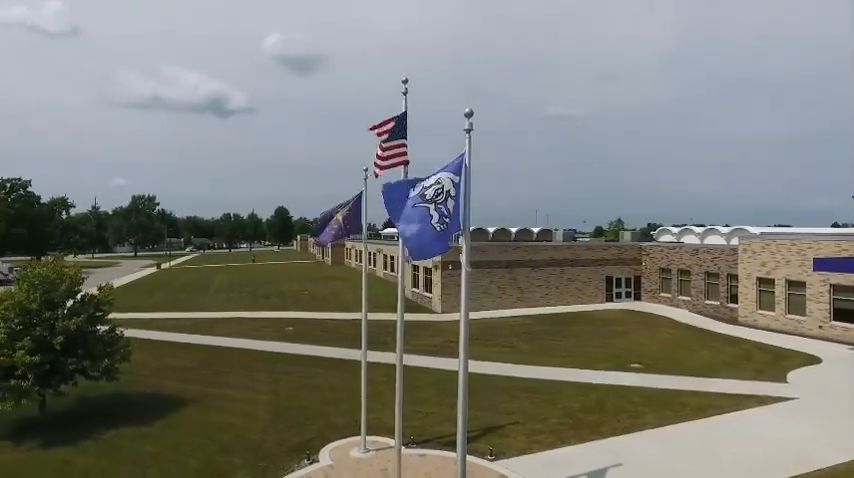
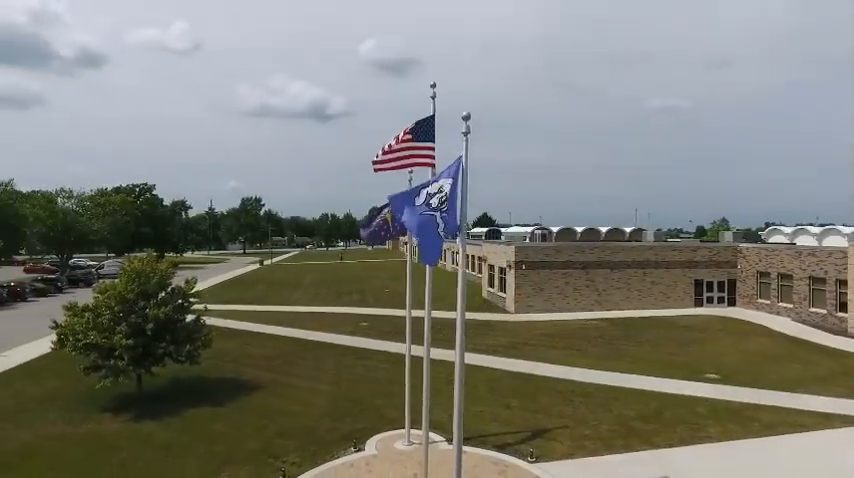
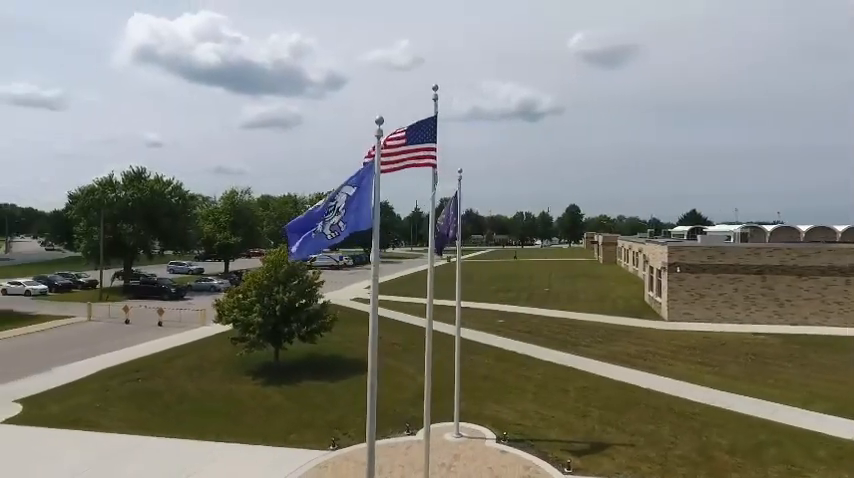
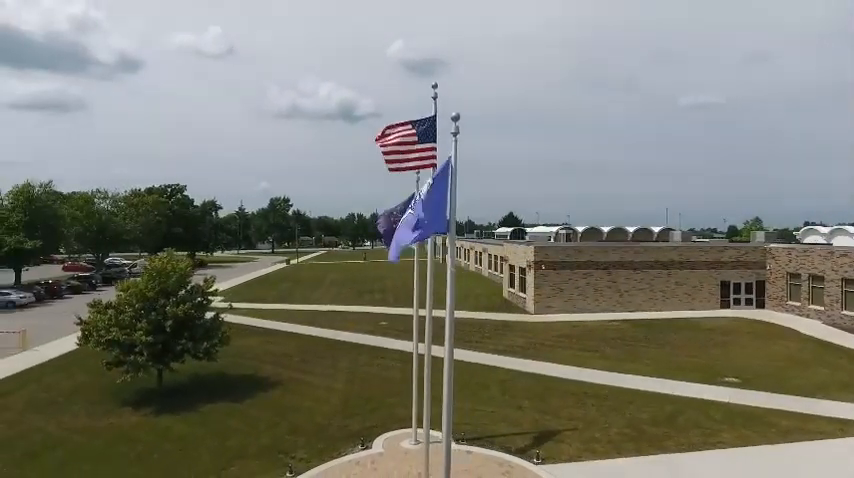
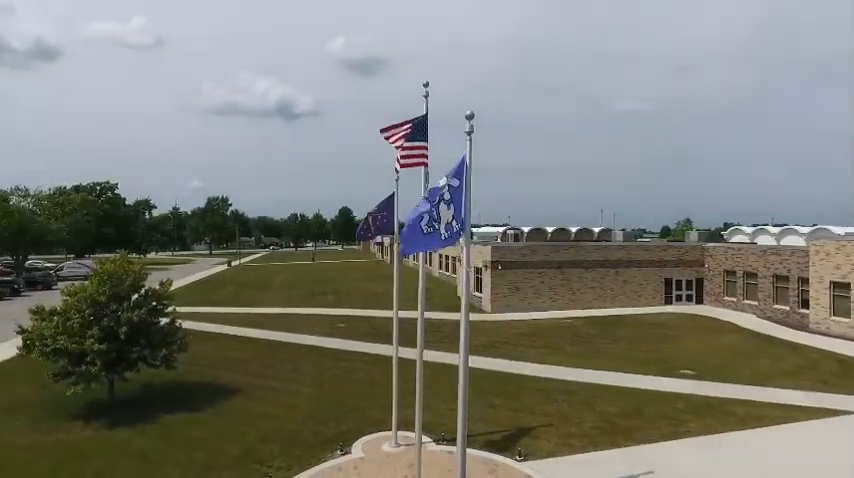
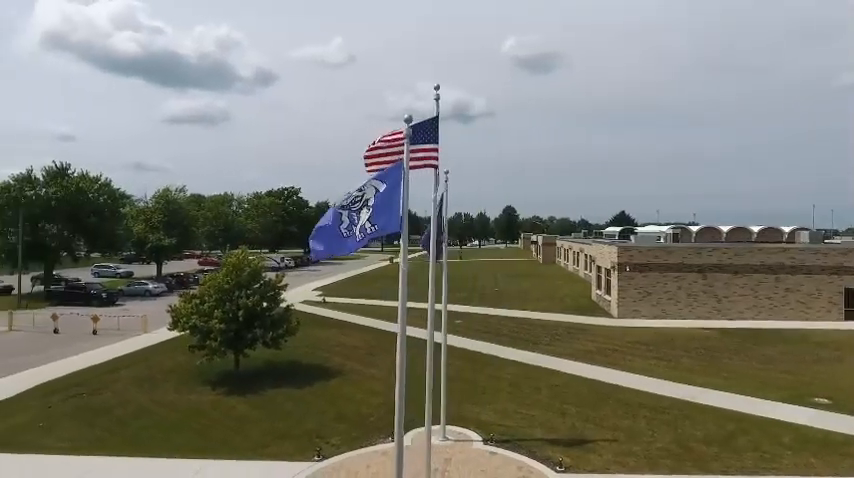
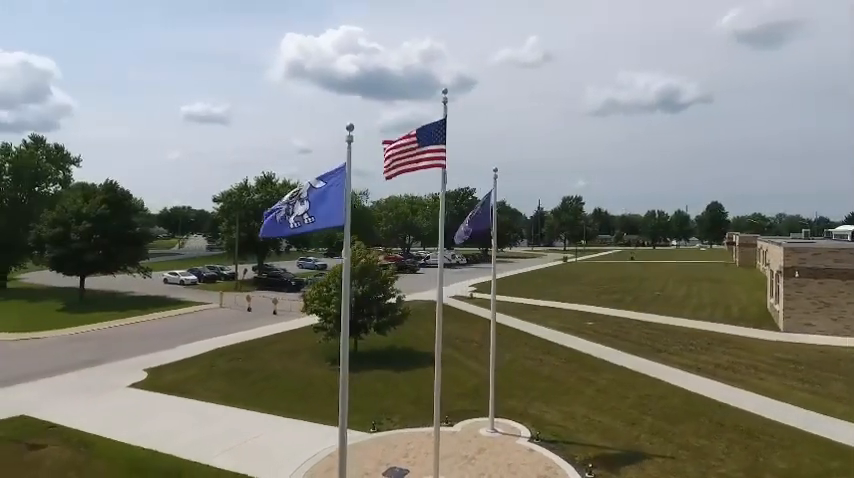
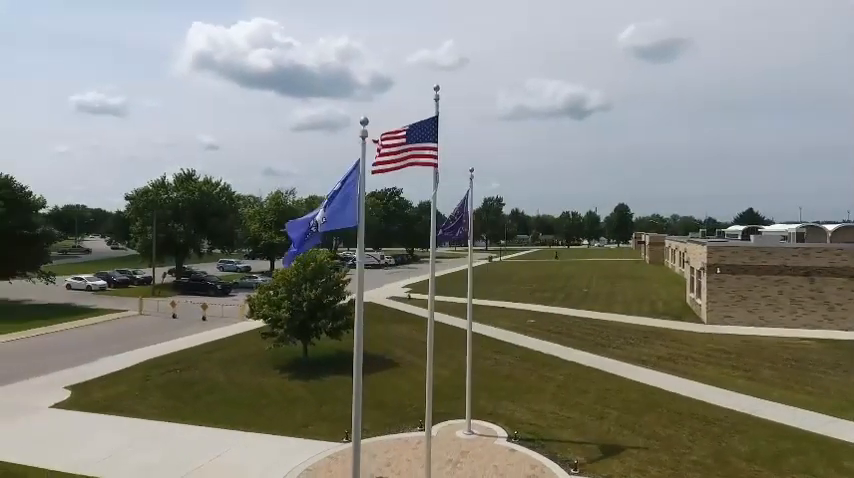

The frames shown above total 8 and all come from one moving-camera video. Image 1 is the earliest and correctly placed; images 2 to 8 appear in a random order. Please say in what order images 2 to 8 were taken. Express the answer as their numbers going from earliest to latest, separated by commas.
5, 2, 4, 6, 3, 8, 7
